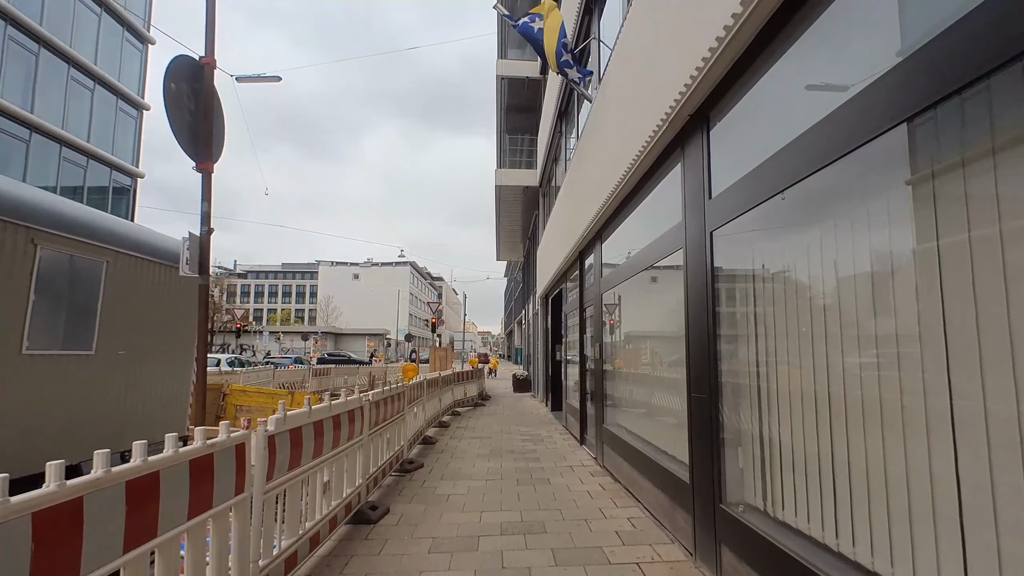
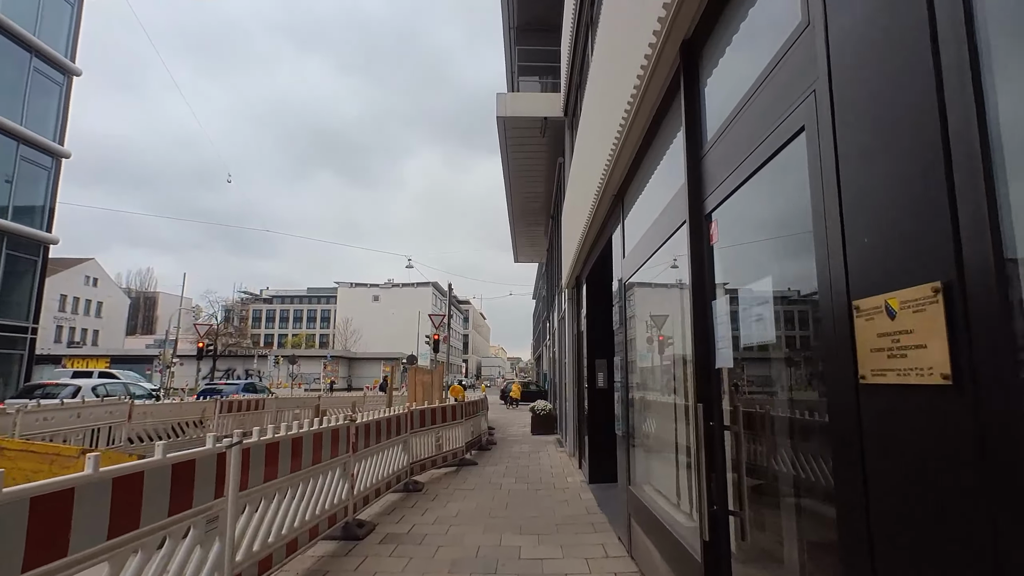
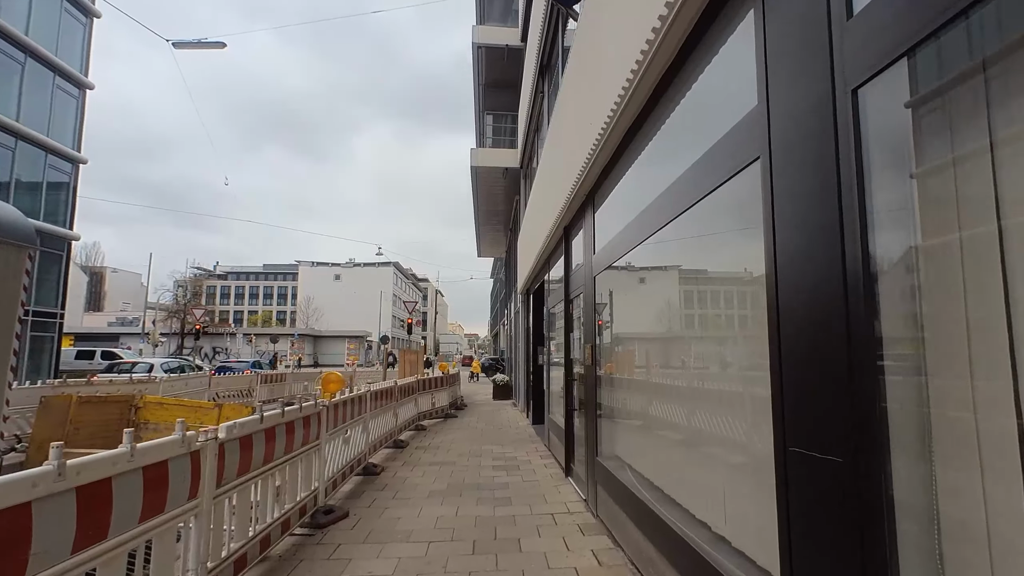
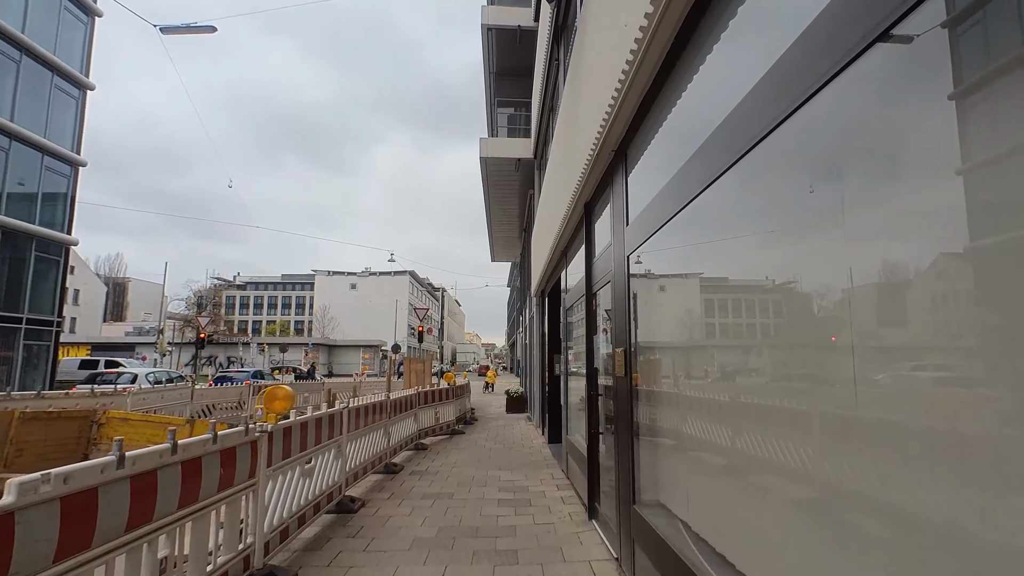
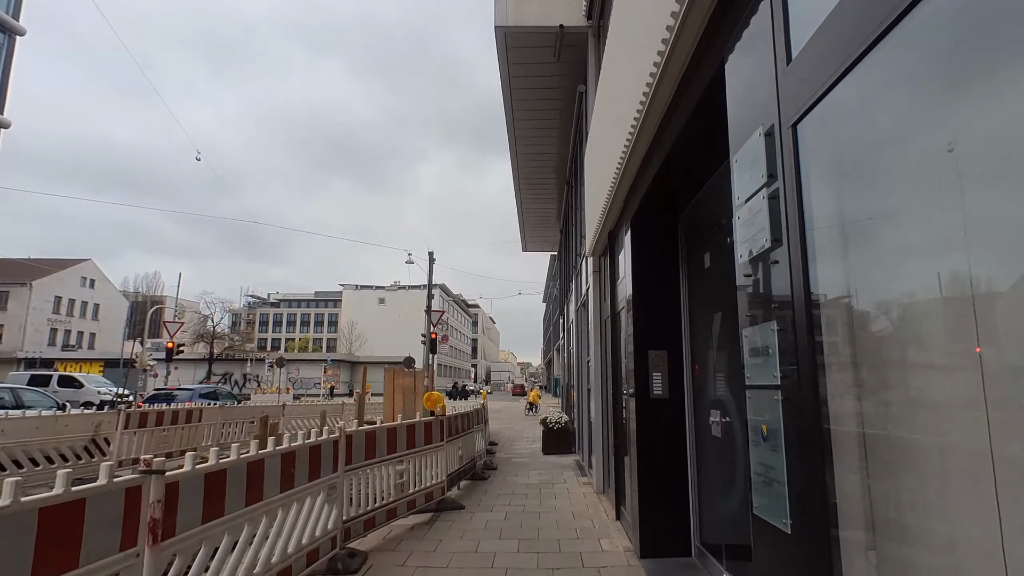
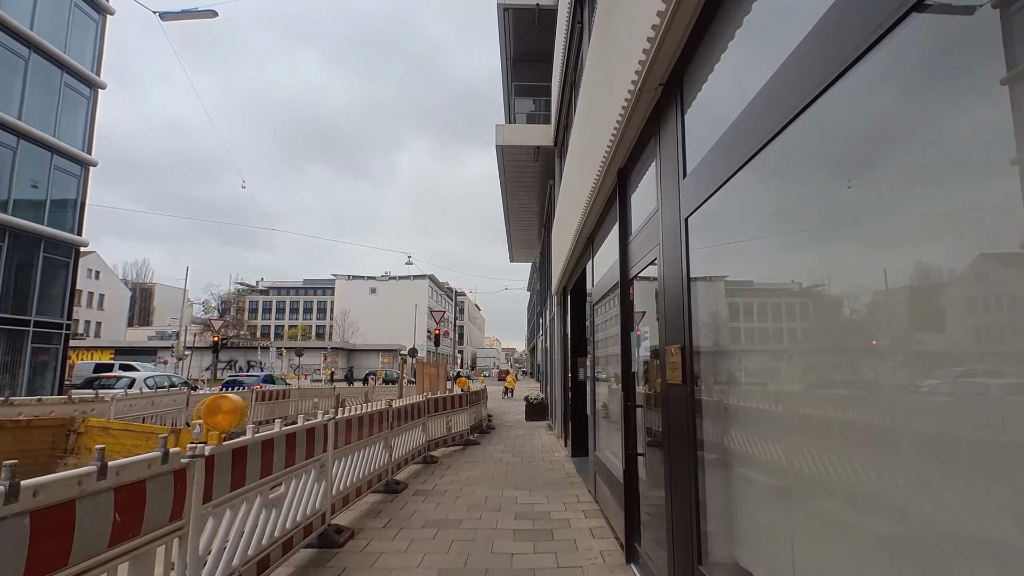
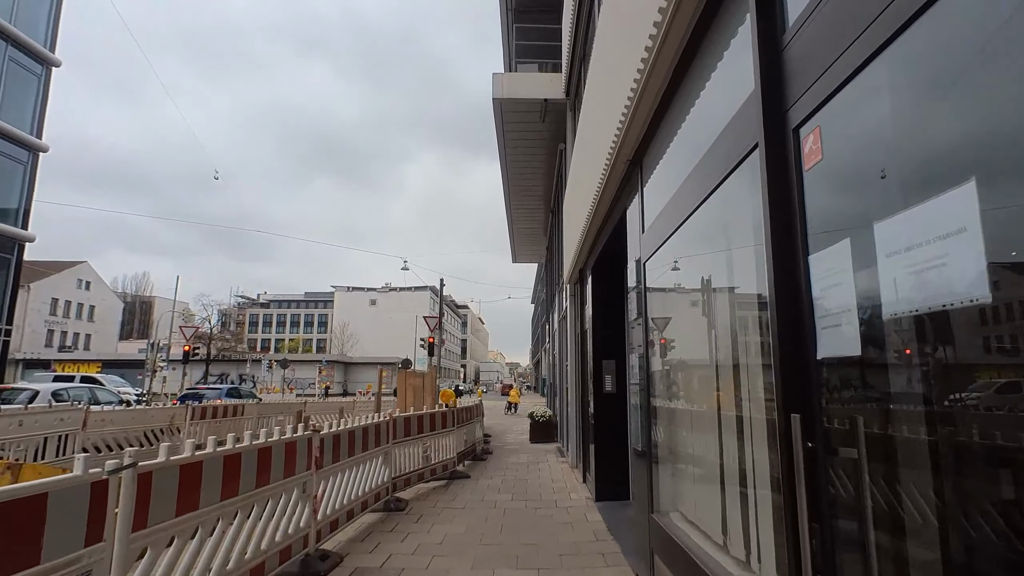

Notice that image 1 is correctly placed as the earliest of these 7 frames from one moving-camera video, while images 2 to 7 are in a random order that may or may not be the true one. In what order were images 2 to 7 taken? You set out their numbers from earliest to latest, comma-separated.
3, 4, 6, 2, 7, 5
